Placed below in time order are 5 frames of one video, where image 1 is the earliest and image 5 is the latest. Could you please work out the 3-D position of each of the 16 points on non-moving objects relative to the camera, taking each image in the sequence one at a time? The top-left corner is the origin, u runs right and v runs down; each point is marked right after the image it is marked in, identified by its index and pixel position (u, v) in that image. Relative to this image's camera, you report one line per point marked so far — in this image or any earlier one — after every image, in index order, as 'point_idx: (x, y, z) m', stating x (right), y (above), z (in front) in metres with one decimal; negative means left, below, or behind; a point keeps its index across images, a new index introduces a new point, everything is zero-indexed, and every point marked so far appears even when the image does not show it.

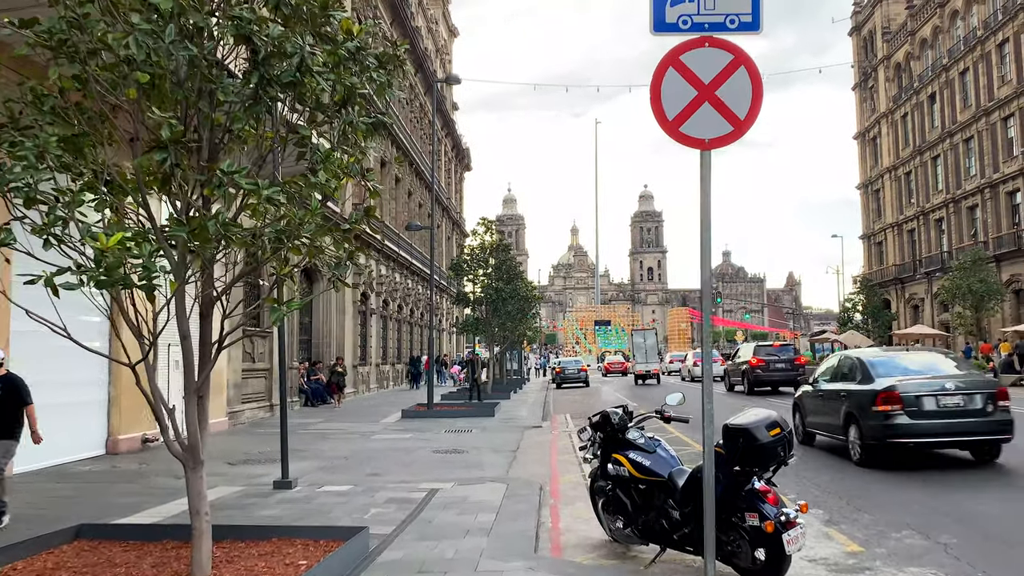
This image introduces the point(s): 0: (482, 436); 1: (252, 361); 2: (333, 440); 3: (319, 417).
0: (-0.6, -2.8, +15.6) m
1: (-6.1, -1.8, +19.4) m
2: (-3.4, -2.9, +15.4) m
3: (-4.6, -3.1, +19.7) m
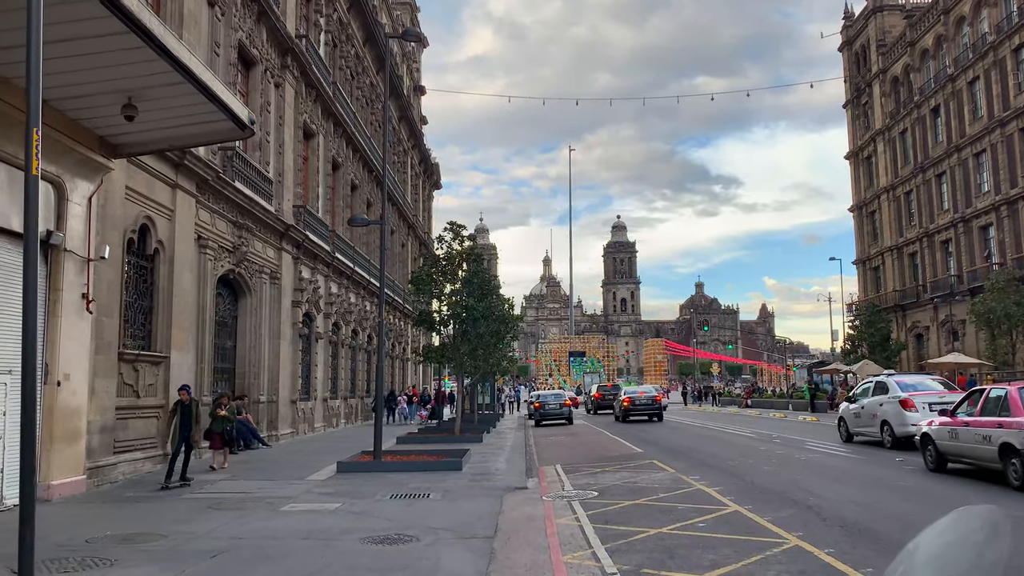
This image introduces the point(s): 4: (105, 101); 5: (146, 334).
0: (-0.9, -2.9, +10.8) m
1: (-6.6, -1.9, +14.4) m
2: (-3.7, -2.9, +10.5) m
3: (-5.1, -3.3, +14.7) m
4: (-5.7, +2.6, +11.4) m
5: (-6.8, -0.9, +15.2) m
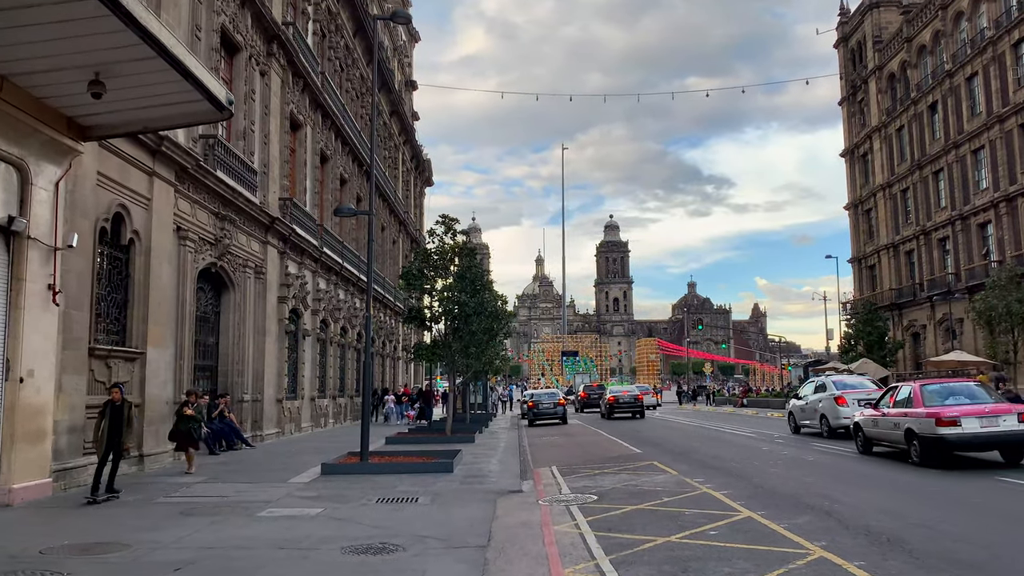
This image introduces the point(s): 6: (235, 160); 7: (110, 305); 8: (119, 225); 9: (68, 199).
0: (-1.0, -2.7, +10.1) m
1: (-6.7, -1.8, +13.6) m
2: (-3.8, -2.8, +9.7) m
3: (-5.2, -3.2, +13.9) m
4: (-5.7, +2.7, +10.6) m
5: (-6.9, -0.7, +14.4) m
6: (-6.7, +3.1, +19.8) m
7: (-6.8, -0.3, +14.0) m
8: (-6.9, +1.1, +14.3) m
9: (-6.6, +1.3, +12.3) m
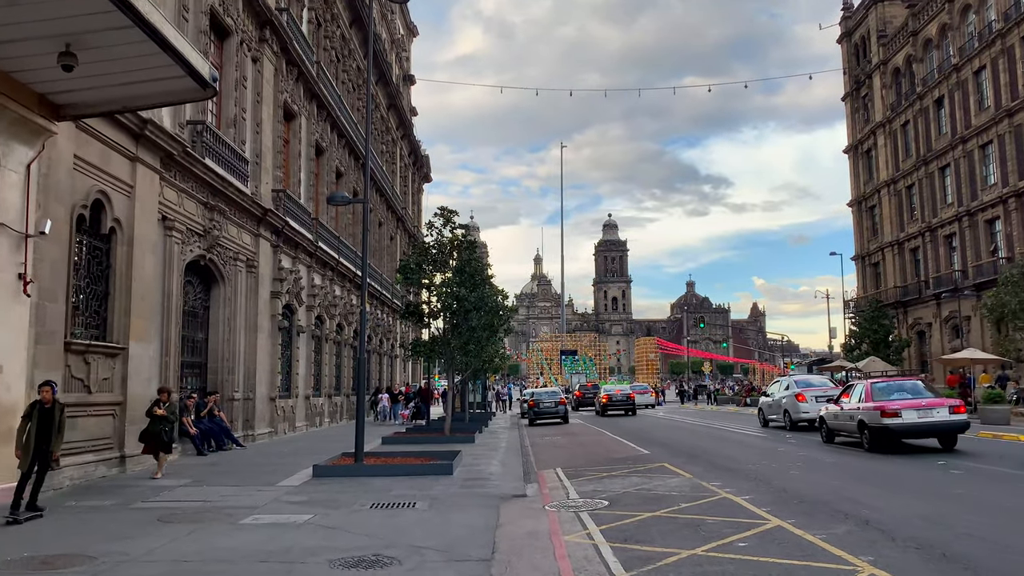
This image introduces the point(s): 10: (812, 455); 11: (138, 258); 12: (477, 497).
0: (-0.9, -2.6, +9.3) m
1: (-6.7, -1.6, +12.8) m
2: (-3.7, -2.6, +8.9) m
3: (-5.2, -3.0, +13.1) m
4: (-5.7, +2.9, +9.8) m
5: (-6.8, -0.6, +13.6) m
6: (-6.6, +3.2, +19.0) m
7: (-6.8, -0.2, +13.2) m
8: (-6.8, +1.2, +13.5) m
9: (-6.6, +1.5, +11.5) m
10: (+5.5, -3.1, +15.0) m
11: (-6.6, +0.5, +14.5) m
12: (-0.5, -2.7, +10.6) m
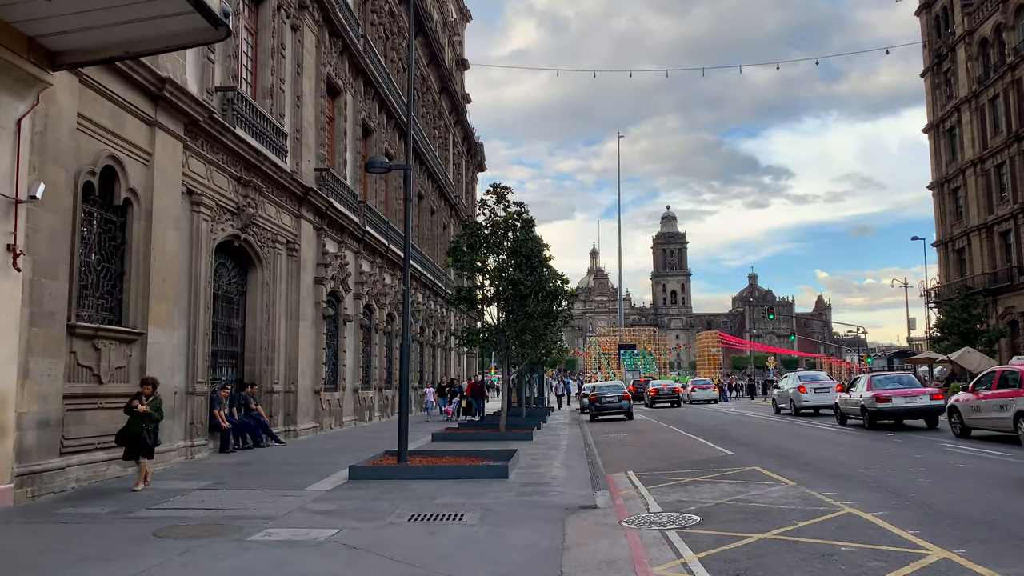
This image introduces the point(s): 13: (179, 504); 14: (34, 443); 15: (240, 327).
0: (-0.3, -2.3, +7.5) m
1: (-5.8, -1.3, +11.4) m
2: (-3.1, -2.3, +7.3) m
3: (-4.3, -2.7, +11.6) m
4: (-5.0, +3.2, +8.3) m
5: (-5.9, -0.3, +12.2) m
6: (-5.4, +3.6, +17.5) m
7: (-5.9, +0.2, +11.8) m
8: (-5.9, +1.6, +12.1) m
9: (-5.8, +1.8, +10.0) m
10: (+6.5, -2.6, +12.8) m
11: (-5.6, +0.9, +13.1) m
12: (+0.3, -2.4, +8.8) m
13: (-3.9, -2.5, +9.6) m
14: (-5.8, -1.9, +9.9) m
15: (-5.9, -0.8, +17.7) m
